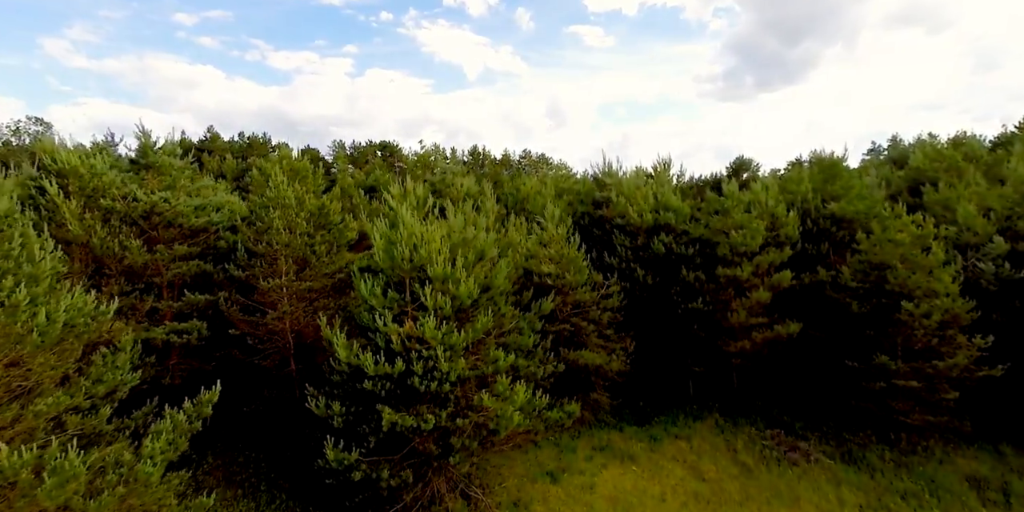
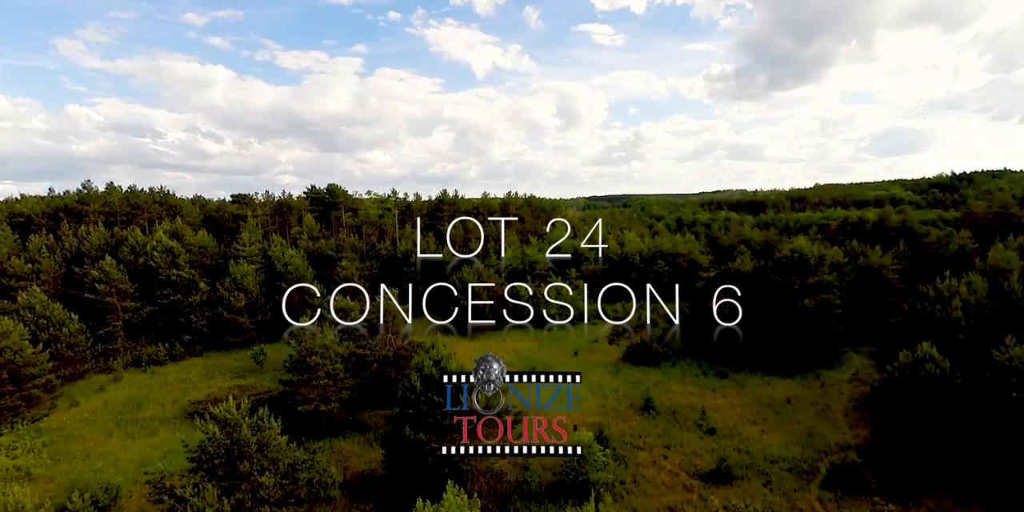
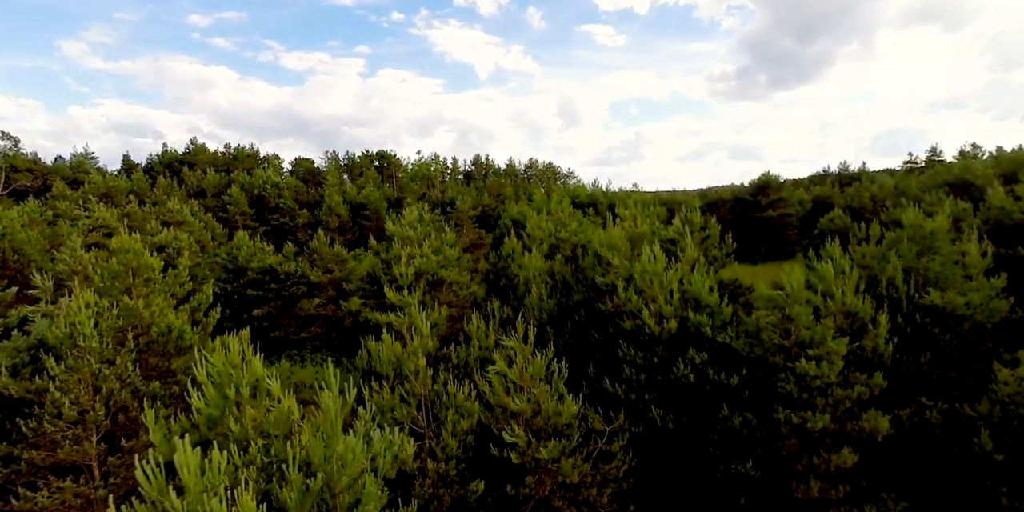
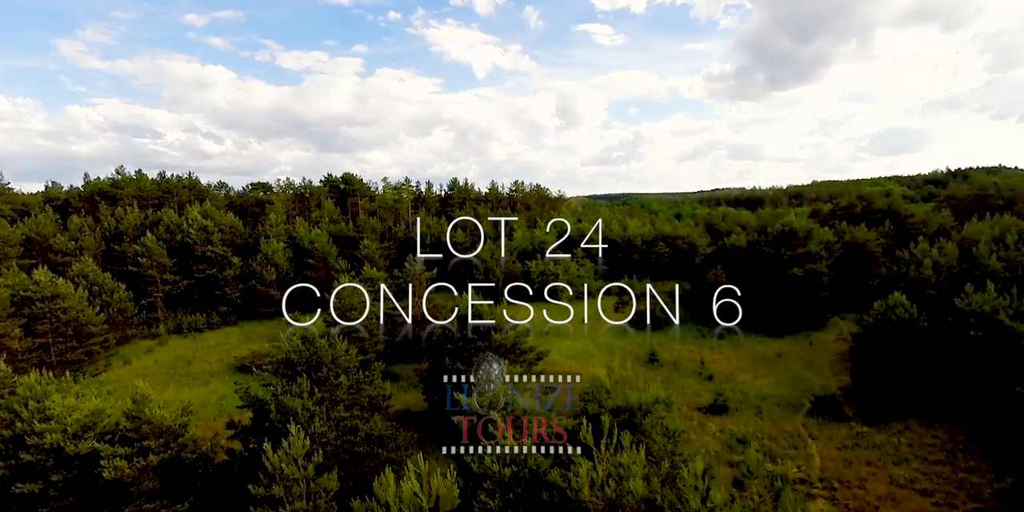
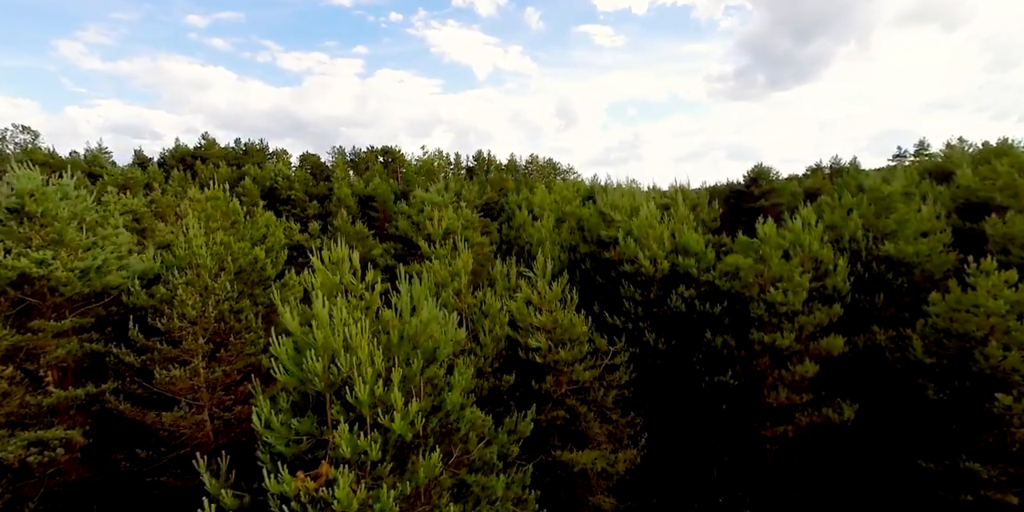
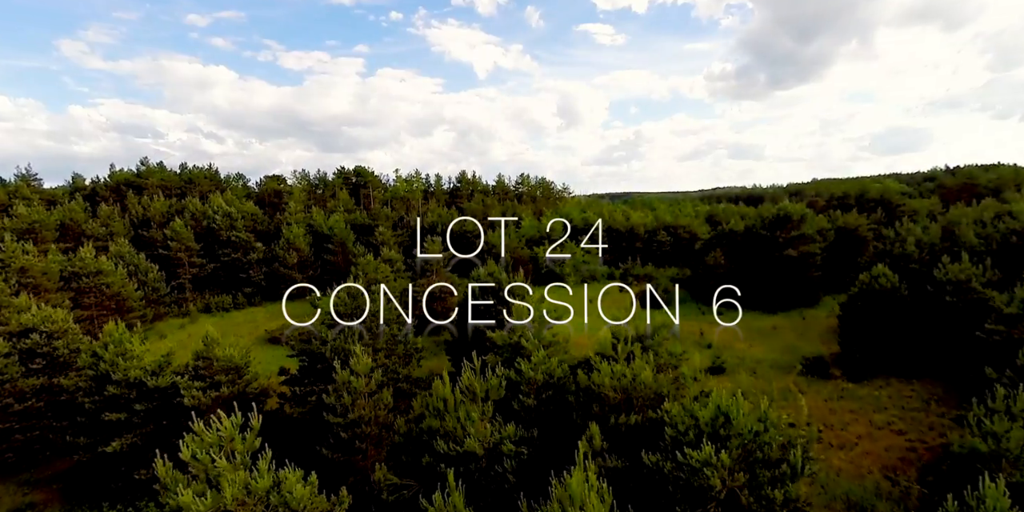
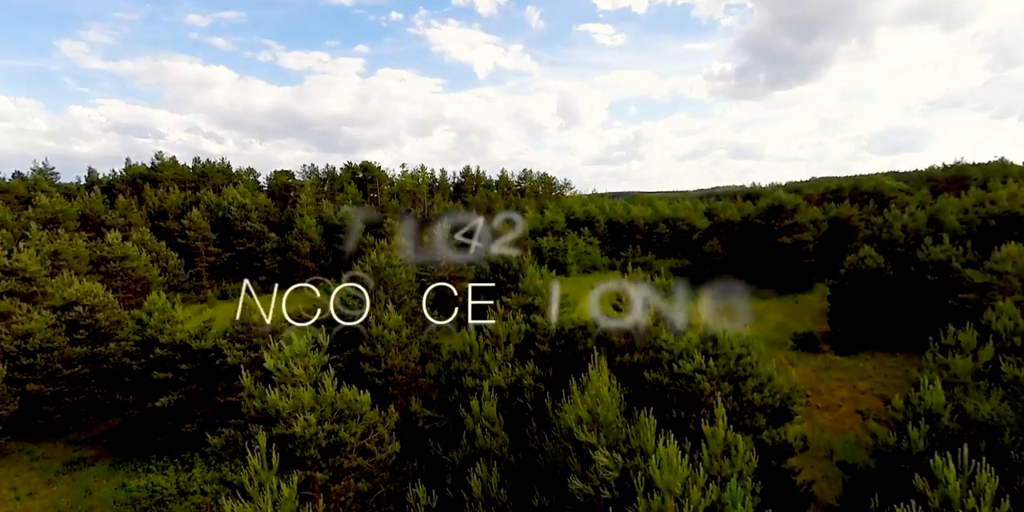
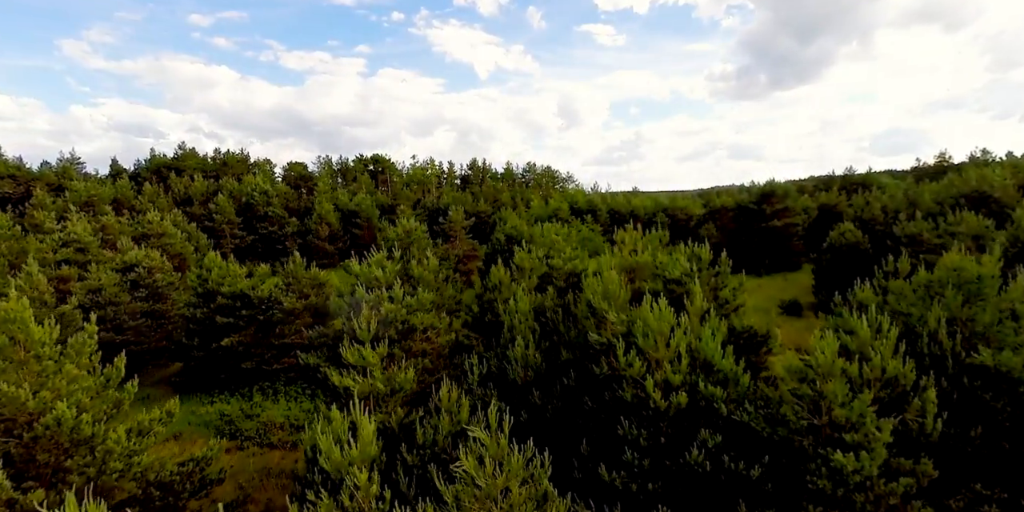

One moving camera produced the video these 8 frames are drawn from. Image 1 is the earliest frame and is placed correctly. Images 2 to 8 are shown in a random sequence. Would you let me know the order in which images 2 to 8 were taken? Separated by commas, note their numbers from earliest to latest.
5, 3, 8, 7, 6, 4, 2
